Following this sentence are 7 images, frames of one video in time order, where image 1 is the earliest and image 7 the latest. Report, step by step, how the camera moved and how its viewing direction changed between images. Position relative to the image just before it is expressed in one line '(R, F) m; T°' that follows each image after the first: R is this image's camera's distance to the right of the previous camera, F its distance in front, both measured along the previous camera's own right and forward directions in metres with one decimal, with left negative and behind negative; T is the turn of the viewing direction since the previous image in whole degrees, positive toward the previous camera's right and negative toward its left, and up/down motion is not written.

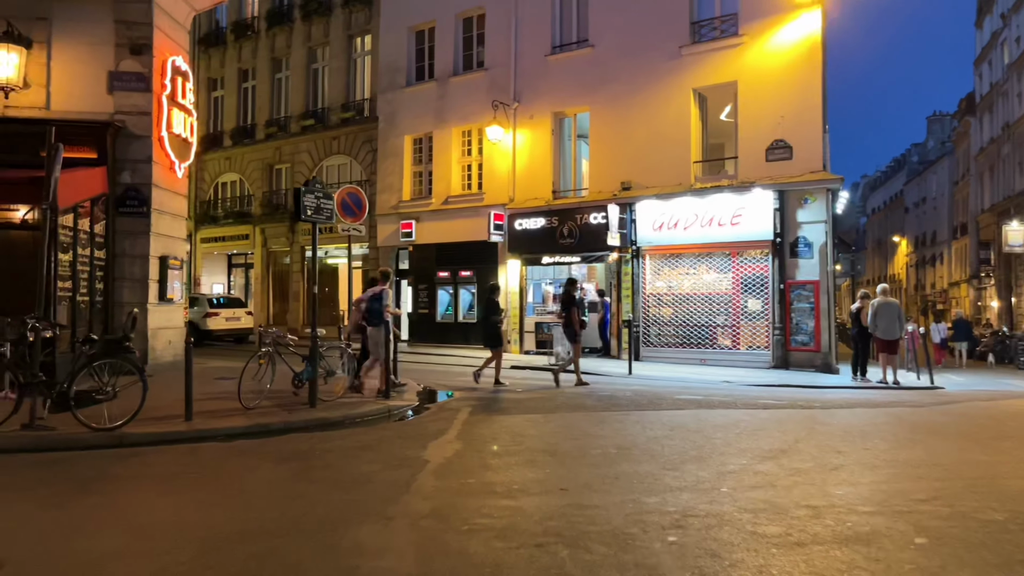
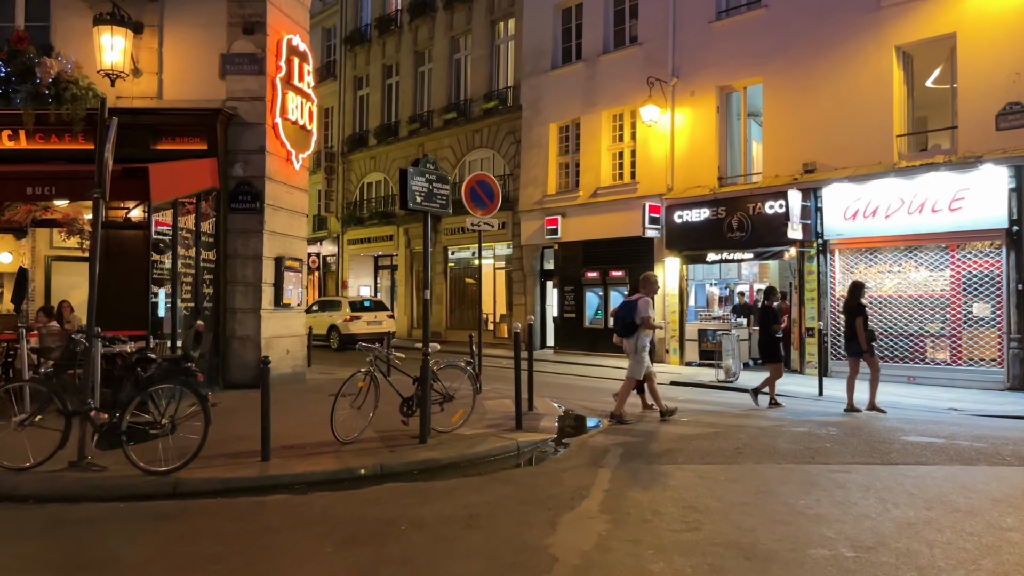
(-0.1, +2.1) m; -11°
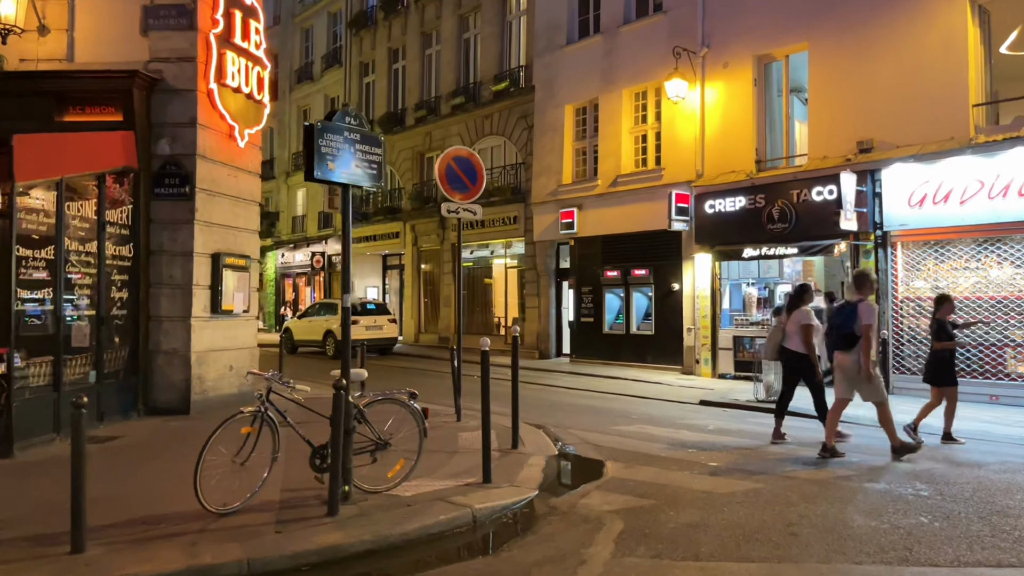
(+0.5, +2.1) m; -2°
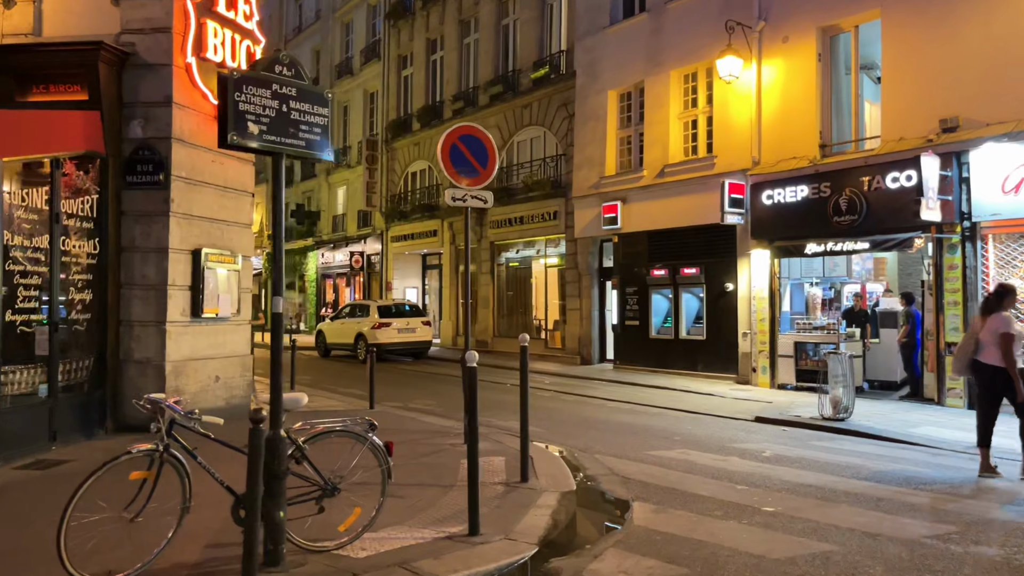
(+0.4, +1.3) m; -4°
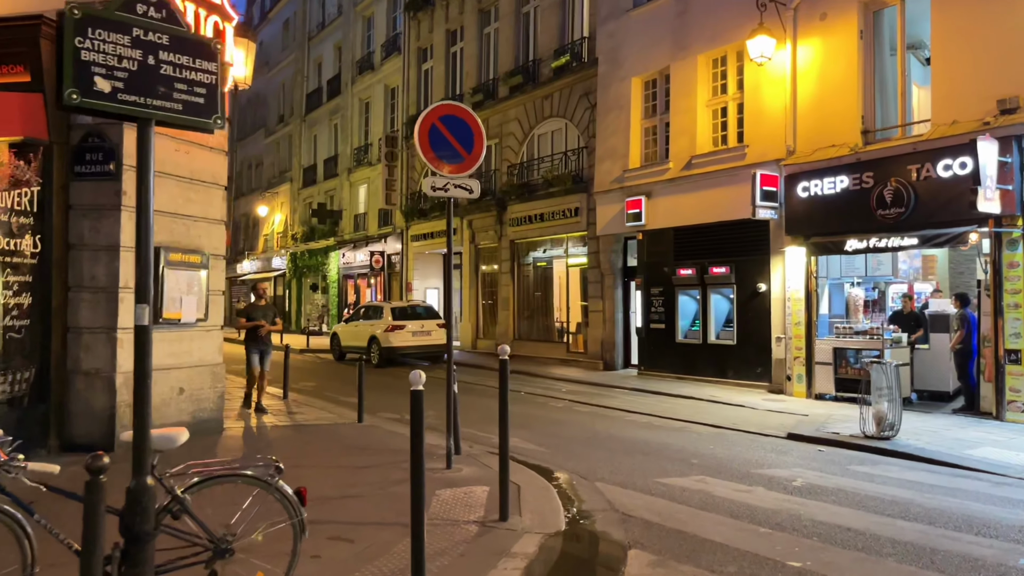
(+0.4, +1.0) m; -3°
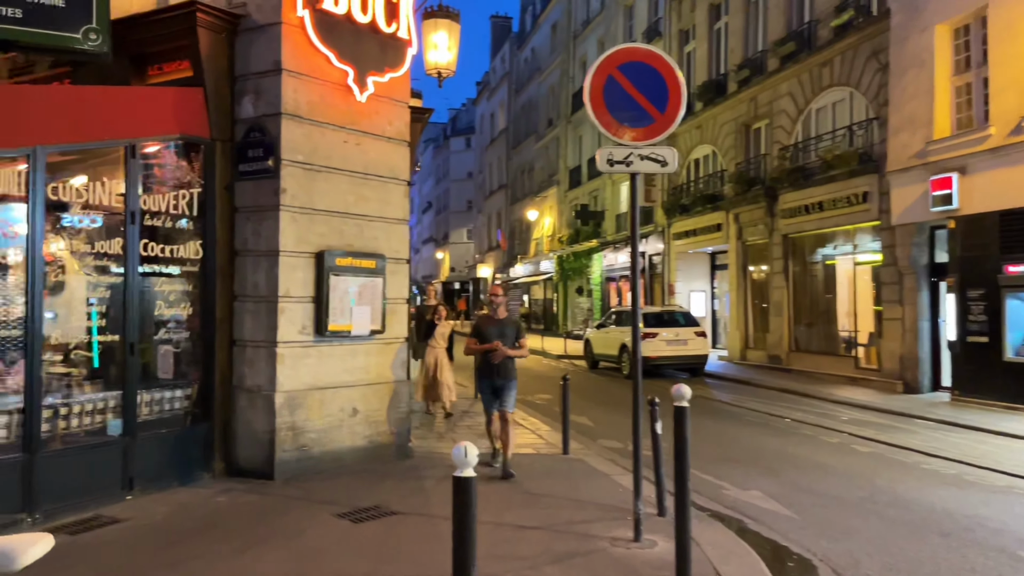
(+0.5, +1.8) m; -21°
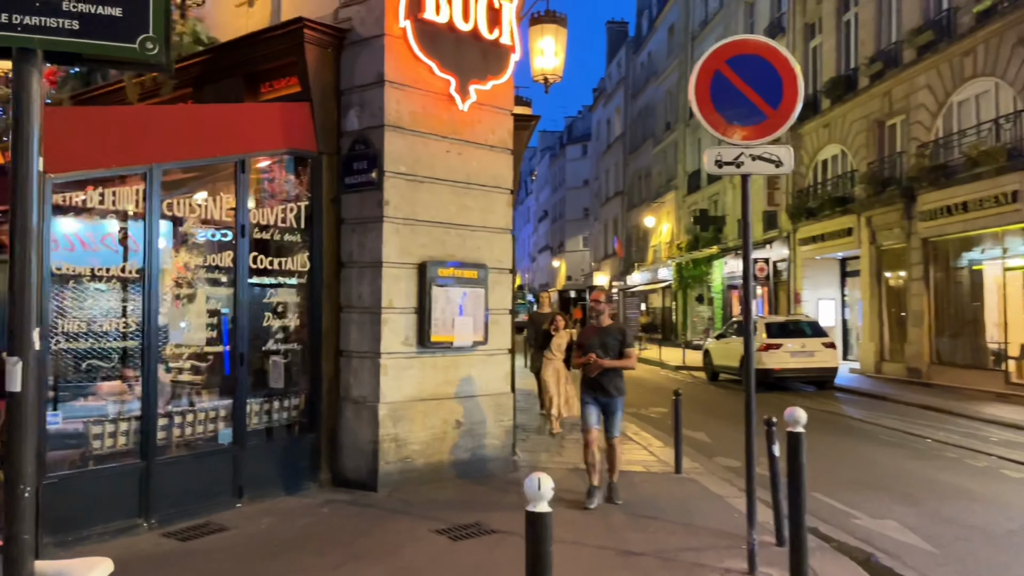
(+0.1, +0.2) m; -9°
